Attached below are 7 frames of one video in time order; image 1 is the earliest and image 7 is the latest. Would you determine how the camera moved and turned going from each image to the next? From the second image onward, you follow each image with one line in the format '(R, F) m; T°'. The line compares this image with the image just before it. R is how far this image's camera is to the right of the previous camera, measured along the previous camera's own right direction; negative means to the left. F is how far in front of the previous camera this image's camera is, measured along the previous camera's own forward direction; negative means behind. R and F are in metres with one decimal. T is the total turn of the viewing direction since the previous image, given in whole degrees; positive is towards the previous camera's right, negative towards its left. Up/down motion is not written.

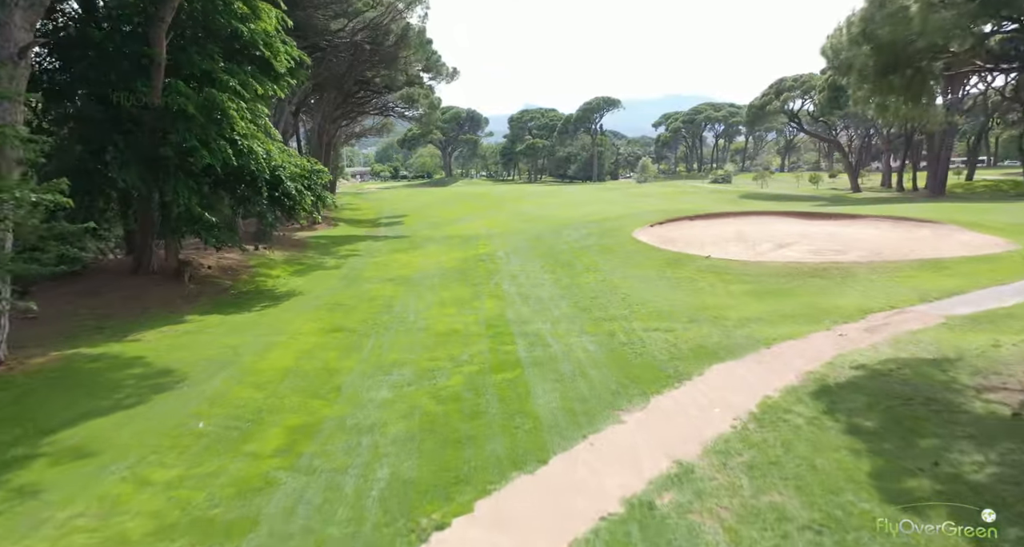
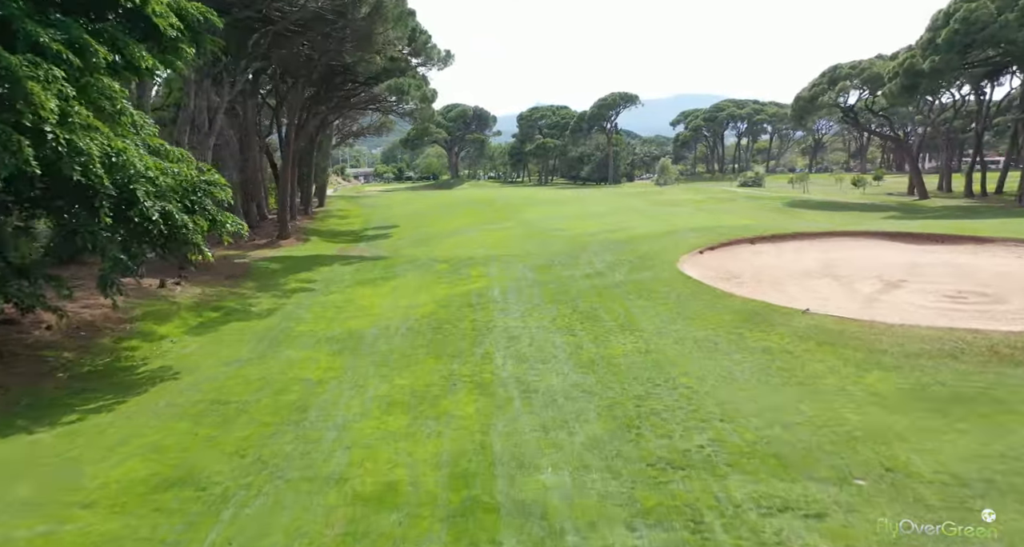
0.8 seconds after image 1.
(+0.2, +4.7) m; -1°
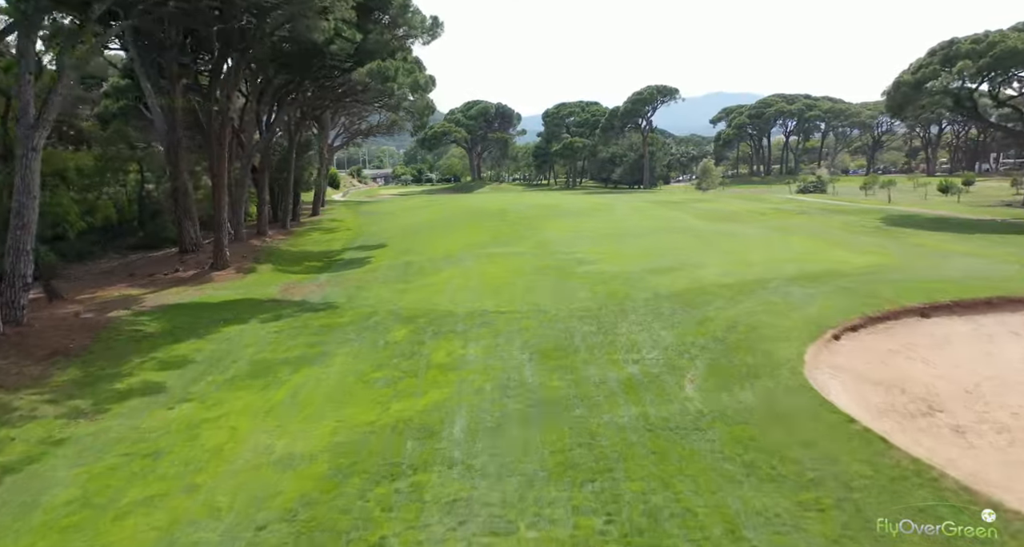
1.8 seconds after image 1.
(+0.6, +6.2) m; -3°
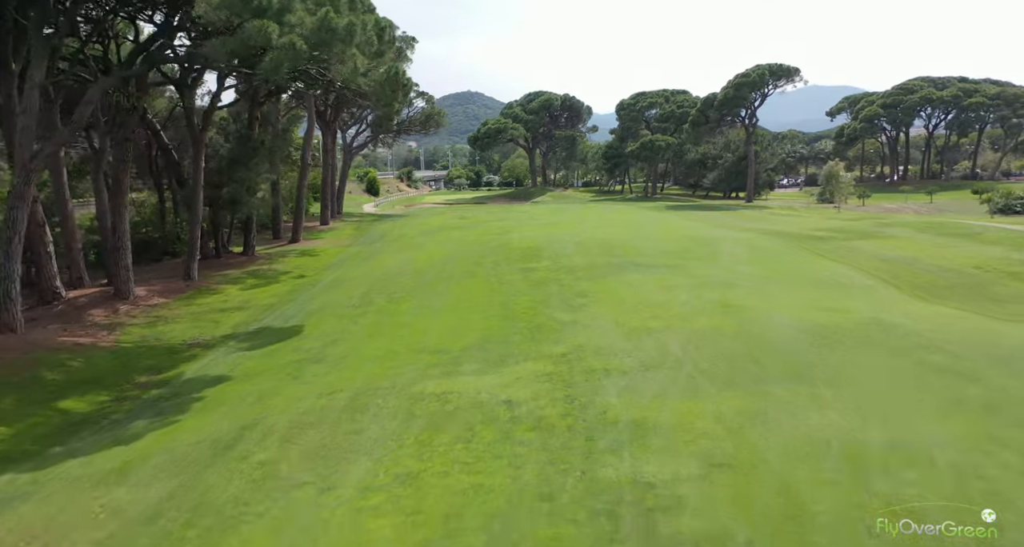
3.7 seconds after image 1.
(+1.3, +12.7) m; -7°
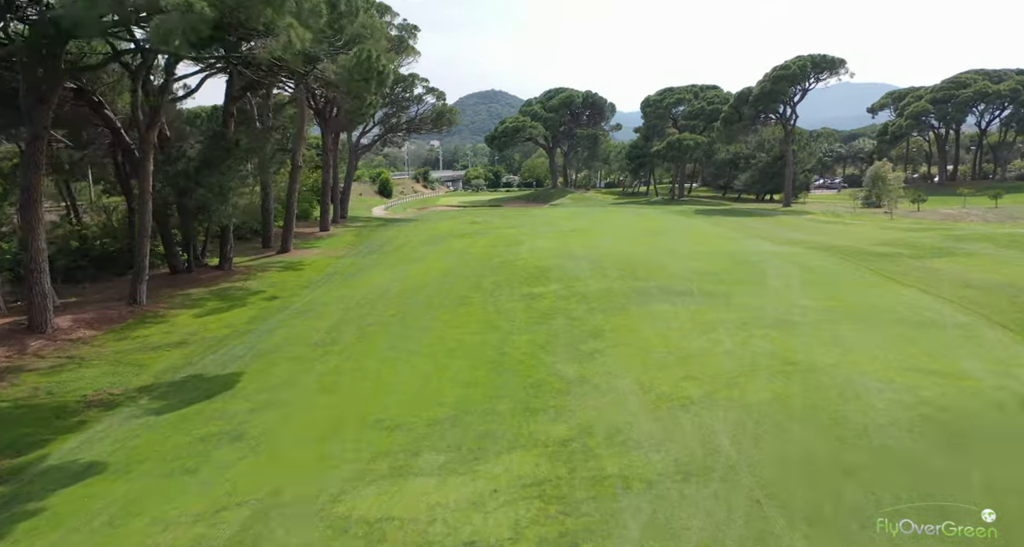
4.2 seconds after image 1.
(+0.6, +3.5) m; -2°
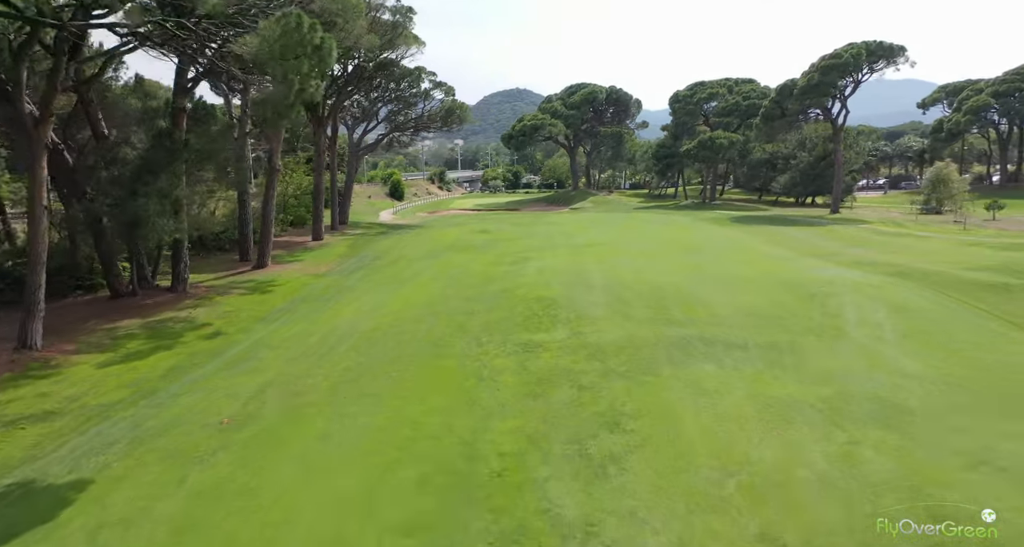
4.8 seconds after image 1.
(+0.7, +4.2) m; -2°
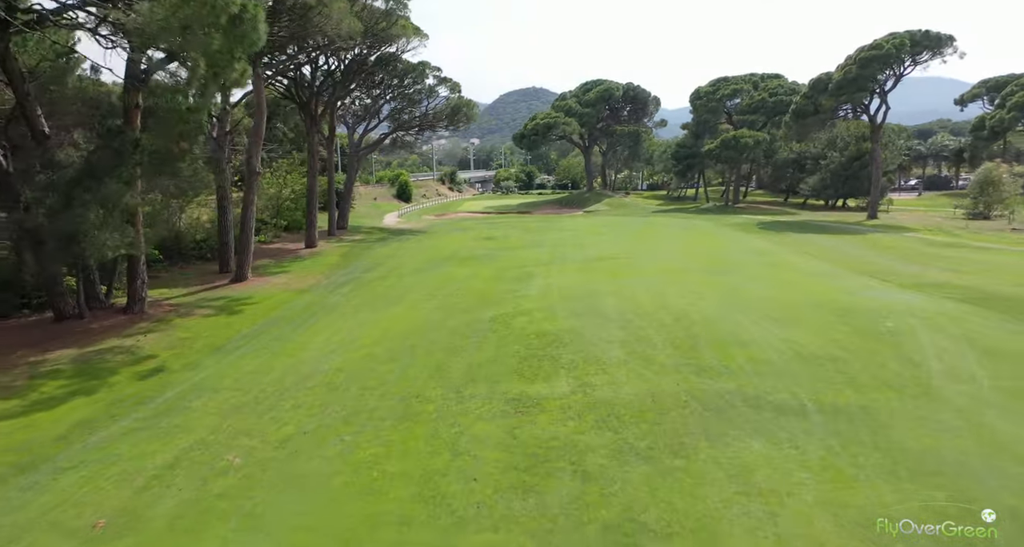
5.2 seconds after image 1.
(+0.4, +2.8) m; -1°
